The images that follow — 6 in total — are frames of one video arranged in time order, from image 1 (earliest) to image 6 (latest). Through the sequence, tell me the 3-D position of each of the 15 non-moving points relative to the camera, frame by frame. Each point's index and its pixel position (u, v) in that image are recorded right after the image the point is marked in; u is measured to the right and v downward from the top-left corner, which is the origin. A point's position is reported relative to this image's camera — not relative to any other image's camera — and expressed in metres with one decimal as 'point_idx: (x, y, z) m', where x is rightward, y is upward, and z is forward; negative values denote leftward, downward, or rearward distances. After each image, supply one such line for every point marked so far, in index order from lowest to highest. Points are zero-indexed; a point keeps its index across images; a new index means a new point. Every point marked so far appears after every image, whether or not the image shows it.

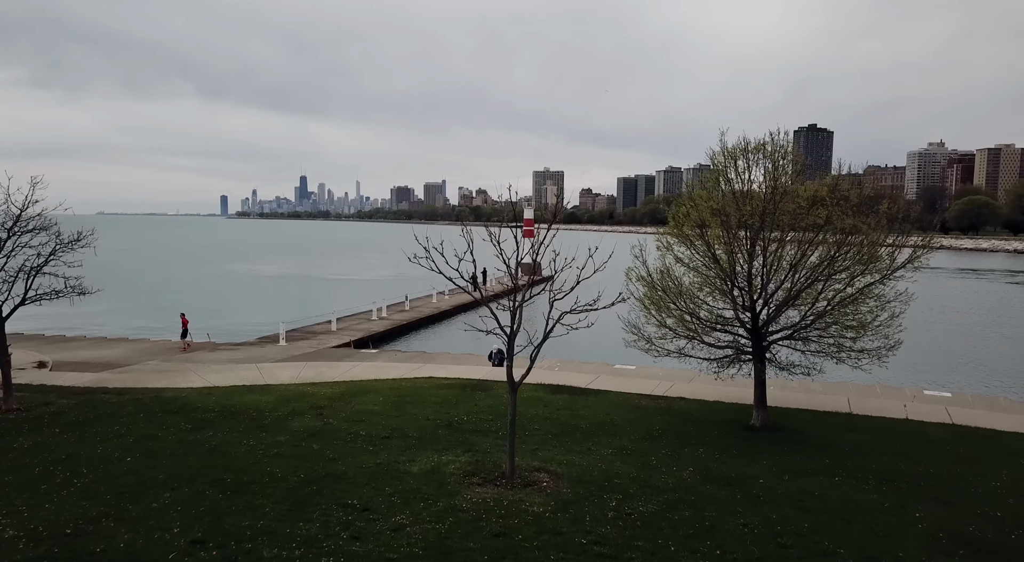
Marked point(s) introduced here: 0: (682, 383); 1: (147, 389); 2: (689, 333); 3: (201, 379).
0: (+3.5, -2.1, +13.7) m
1: (-6.9, -2.1, +12.7) m
2: (+2.8, -0.8, +10.6) m
3: (-6.5, -2.0, +14.0) m
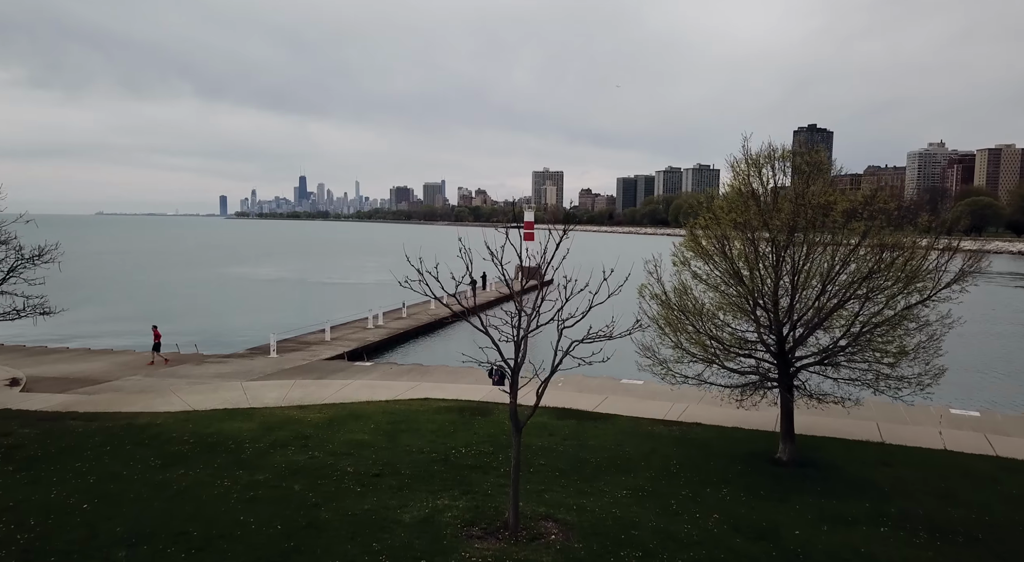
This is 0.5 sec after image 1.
0: (+3.5, -2.3, +12.7) m
1: (-6.9, -2.3, +11.7) m
2: (+2.8, -1.1, +9.6) m
3: (-6.5, -2.3, +13.0) m
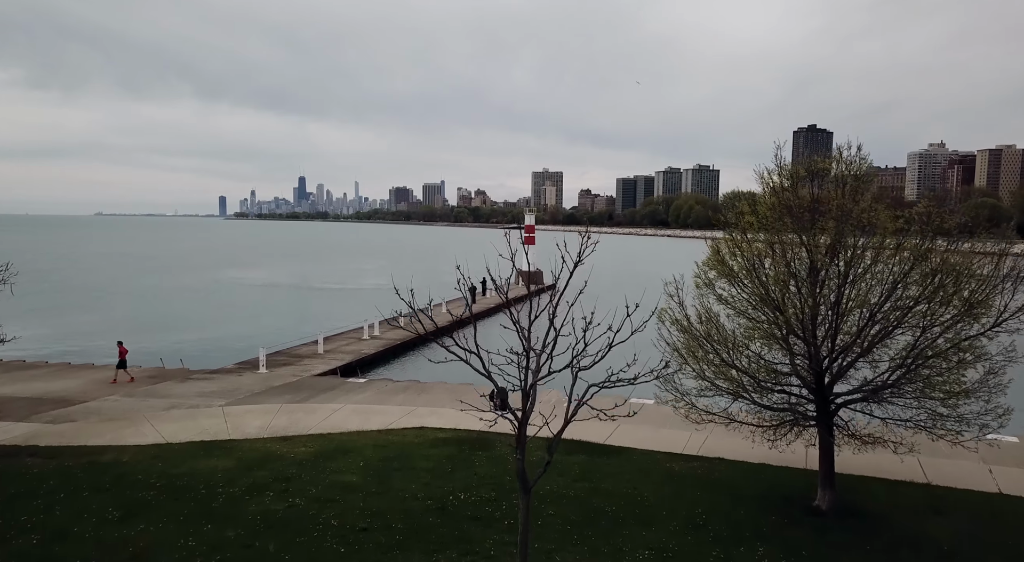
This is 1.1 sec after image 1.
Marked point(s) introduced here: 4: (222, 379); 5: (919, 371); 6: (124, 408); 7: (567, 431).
0: (+3.6, -2.7, +11.7) m
1: (-6.8, -2.7, +10.7) m
2: (+2.9, -1.4, +8.6) m
3: (-6.4, -2.7, +11.9) m
4: (-8.3, -2.8, +19.2) m
5: (+4.9, -1.1, +8.0) m
6: (-8.7, -2.9, +15.0) m
7: (+0.9, -2.6, +11.6) m
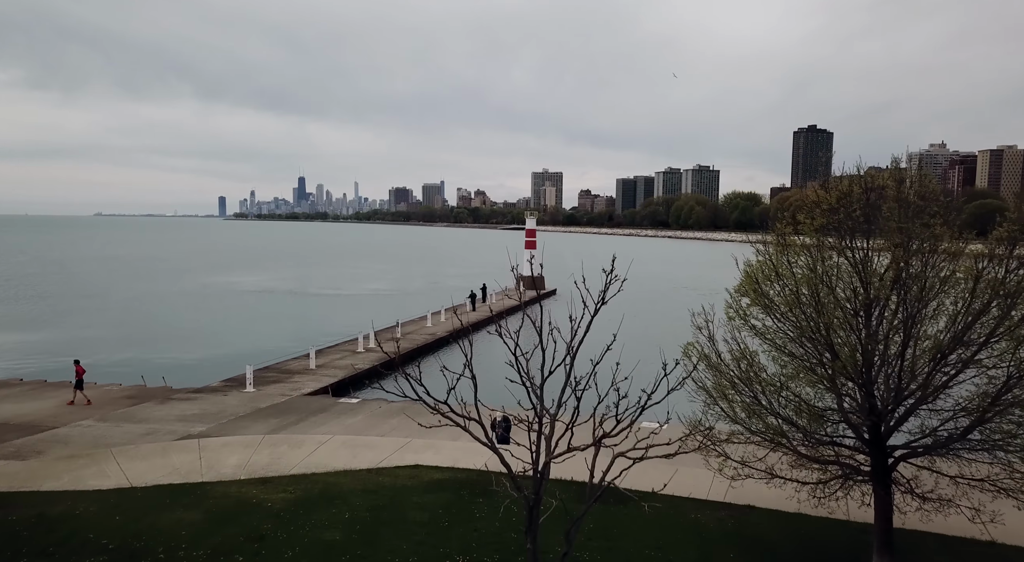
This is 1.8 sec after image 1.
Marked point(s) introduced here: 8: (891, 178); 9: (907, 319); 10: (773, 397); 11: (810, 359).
0: (+3.6, -3.0, +10.5) m
1: (-6.7, -3.0, +9.5) m
2: (+3.0, -1.8, +7.4) m
3: (-6.3, -3.0, +10.8) m
4: (-8.3, -3.2, +18.0) m
5: (+4.9, -1.4, +6.8) m
6: (-8.7, -3.2, +13.9) m
7: (+1.0, -3.0, +10.4) m
8: (+4.4, +1.2, +7.8) m
9: (+4.3, -0.4, +7.3) m
10: (+3.1, -1.4, +7.8) m
11: (+3.4, -0.9, +7.8) m
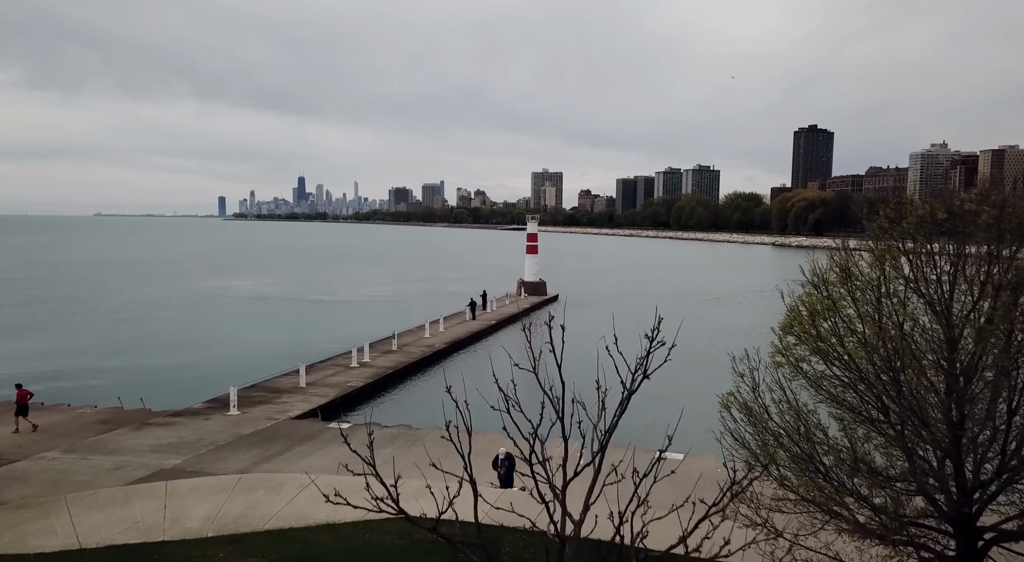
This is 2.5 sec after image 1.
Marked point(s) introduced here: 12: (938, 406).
0: (+3.7, -3.4, +9.2) m
1: (-6.7, -3.4, +8.2) m
2: (+3.0, -2.2, +6.1) m
3: (-6.2, -3.4, +9.5) m
4: (-8.2, -3.6, +16.8) m
5: (+5.0, -1.8, +5.5) m
6: (-8.6, -3.6, +12.6) m
7: (+1.1, -3.4, +9.1) m
8: (+4.5, +0.8, +6.5) m
9: (+4.4, -0.8, +6.0) m
10: (+3.1, -1.8, +6.5) m
11: (+3.5, -1.3, +6.5) m
12: (+3.9, -1.1, +6.0) m
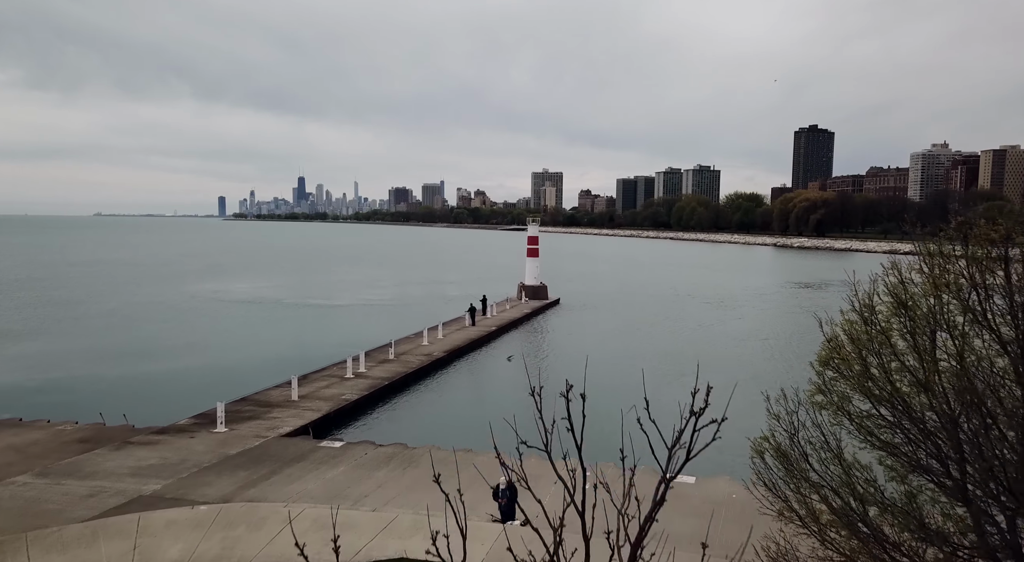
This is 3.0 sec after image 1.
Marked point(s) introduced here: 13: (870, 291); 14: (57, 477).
0: (+3.7, -3.7, +8.4) m
1: (-6.6, -3.7, +7.3) m
2: (+3.1, -2.5, +5.3) m
3: (-6.2, -3.7, +8.6) m
4: (-8.2, -3.8, +15.9) m
5: (+5.0, -2.1, +4.7) m
6: (-8.6, -3.9, +11.7) m
7: (+1.1, -3.7, +8.3) m
8: (+4.5, +0.5, +5.7) m
9: (+4.4, -1.1, +5.1) m
10: (+3.2, -2.0, +5.7) m
11: (+3.5, -1.6, +5.6) m
12: (+3.9, -1.4, +5.2) m
13: (+3.6, -0.1, +6.8) m
14: (-9.1, -3.9, +13.3) m
